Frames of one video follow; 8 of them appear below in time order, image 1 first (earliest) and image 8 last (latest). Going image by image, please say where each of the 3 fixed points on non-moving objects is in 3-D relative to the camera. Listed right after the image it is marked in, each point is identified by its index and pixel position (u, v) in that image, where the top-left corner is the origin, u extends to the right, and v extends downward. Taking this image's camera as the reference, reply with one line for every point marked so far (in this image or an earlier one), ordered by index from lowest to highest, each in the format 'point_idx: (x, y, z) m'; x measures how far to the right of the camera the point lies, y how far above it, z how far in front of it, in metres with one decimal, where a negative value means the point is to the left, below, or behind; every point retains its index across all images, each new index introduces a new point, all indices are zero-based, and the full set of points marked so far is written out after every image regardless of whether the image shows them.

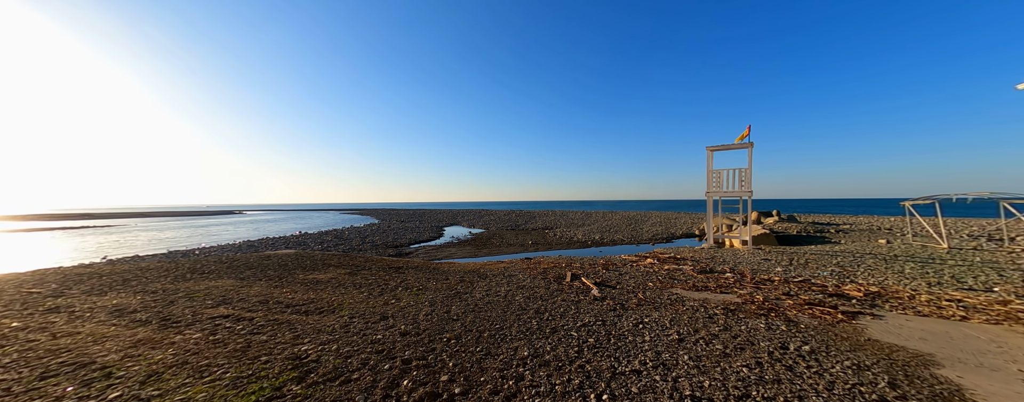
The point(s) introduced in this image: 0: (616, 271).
0: (+4.0, -2.7, +11.5) m
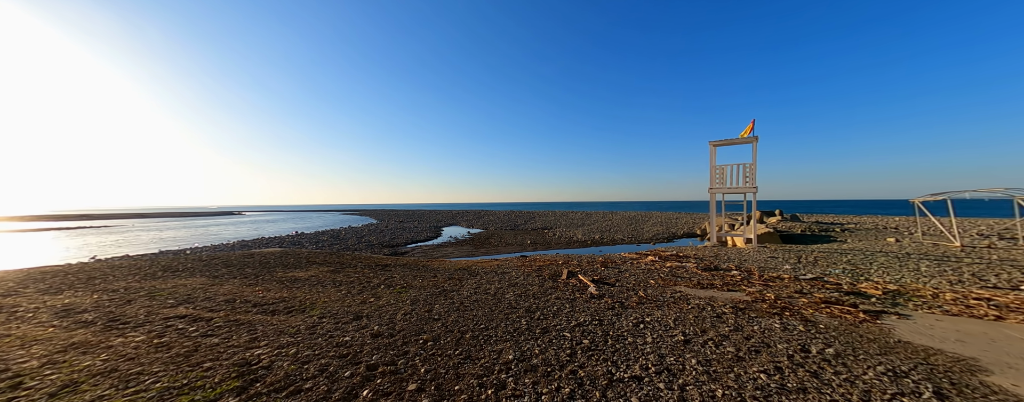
0: (+3.8, -2.5, +10.9) m
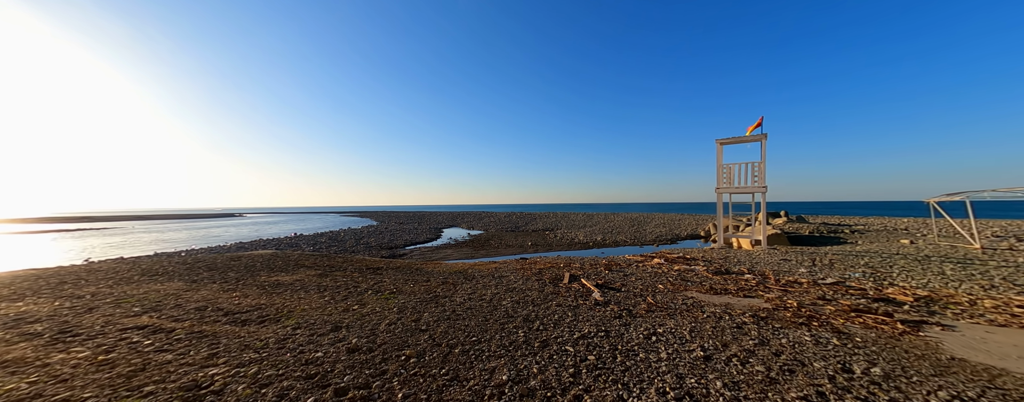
0: (+3.8, -2.5, +10.3) m
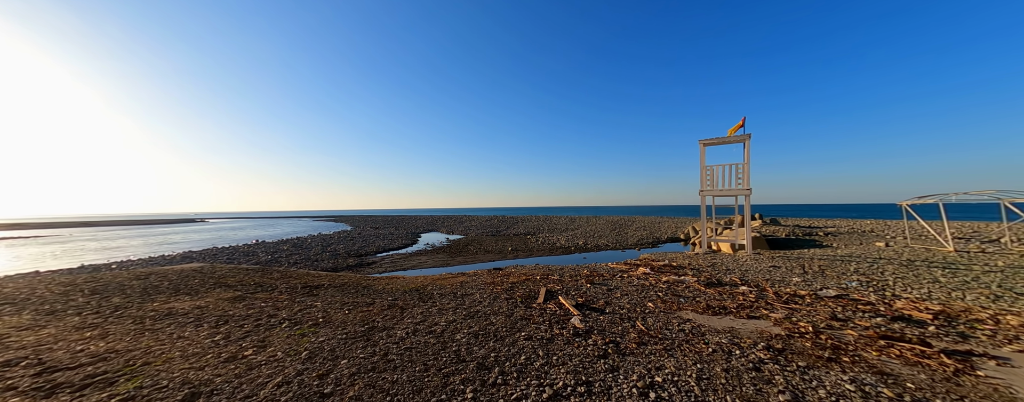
0: (+2.8, -2.6, +9.1) m
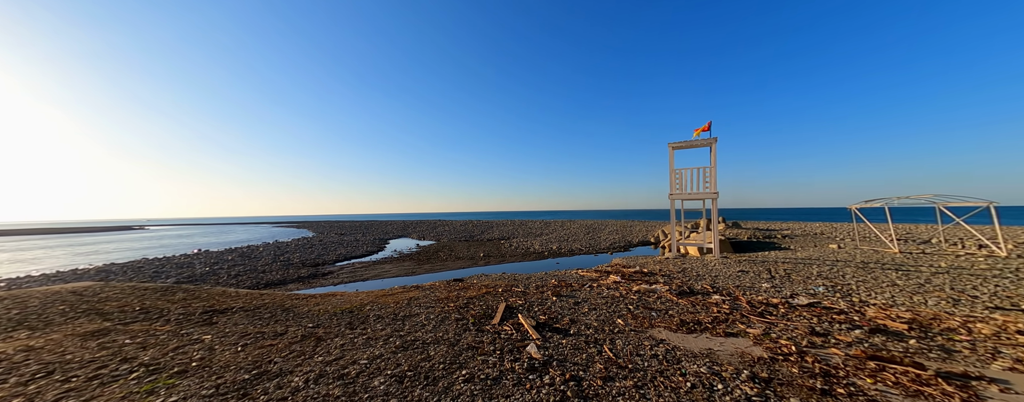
0: (+1.6, -2.7, +8.2) m
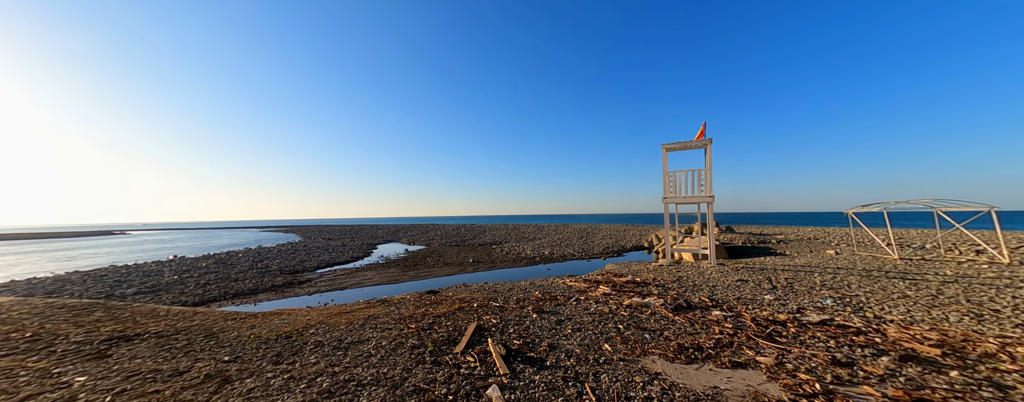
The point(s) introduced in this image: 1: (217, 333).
0: (+1.0, -2.8, +7.2) m
1: (-5.7, -2.6, +5.7) m
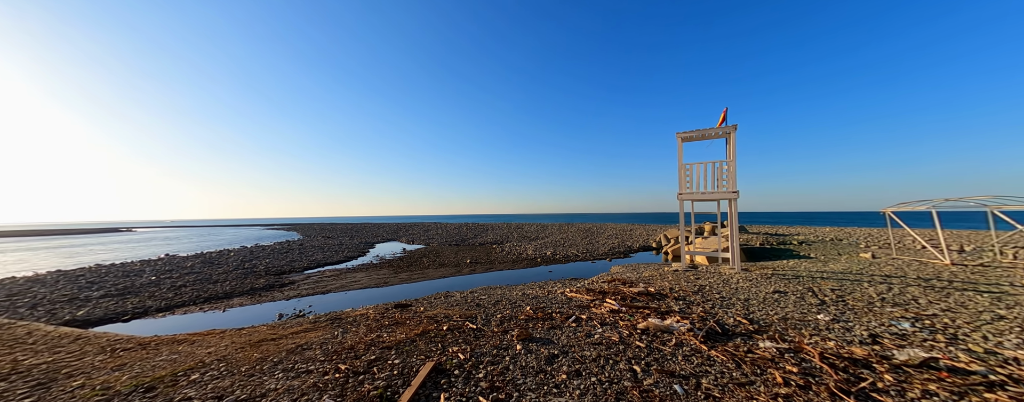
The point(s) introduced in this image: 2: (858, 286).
0: (+0.6, -2.7, +5.4) m
1: (-6.1, -2.4, +4.0) m
2: (+12.7, -3.1, +10.9) m
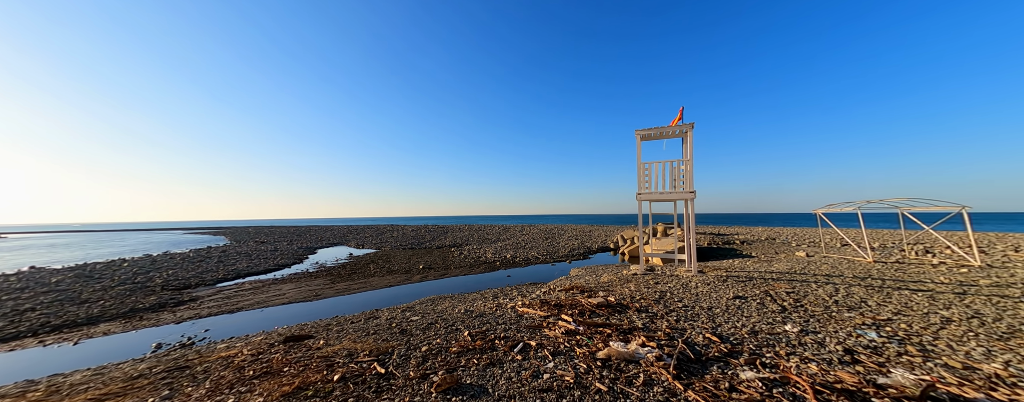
0: (-0.5, -2.6, +3.9) m
1: (-7.0, -2.3, +1.7) m
2: (+10.8, -3.1, +10.9) m
